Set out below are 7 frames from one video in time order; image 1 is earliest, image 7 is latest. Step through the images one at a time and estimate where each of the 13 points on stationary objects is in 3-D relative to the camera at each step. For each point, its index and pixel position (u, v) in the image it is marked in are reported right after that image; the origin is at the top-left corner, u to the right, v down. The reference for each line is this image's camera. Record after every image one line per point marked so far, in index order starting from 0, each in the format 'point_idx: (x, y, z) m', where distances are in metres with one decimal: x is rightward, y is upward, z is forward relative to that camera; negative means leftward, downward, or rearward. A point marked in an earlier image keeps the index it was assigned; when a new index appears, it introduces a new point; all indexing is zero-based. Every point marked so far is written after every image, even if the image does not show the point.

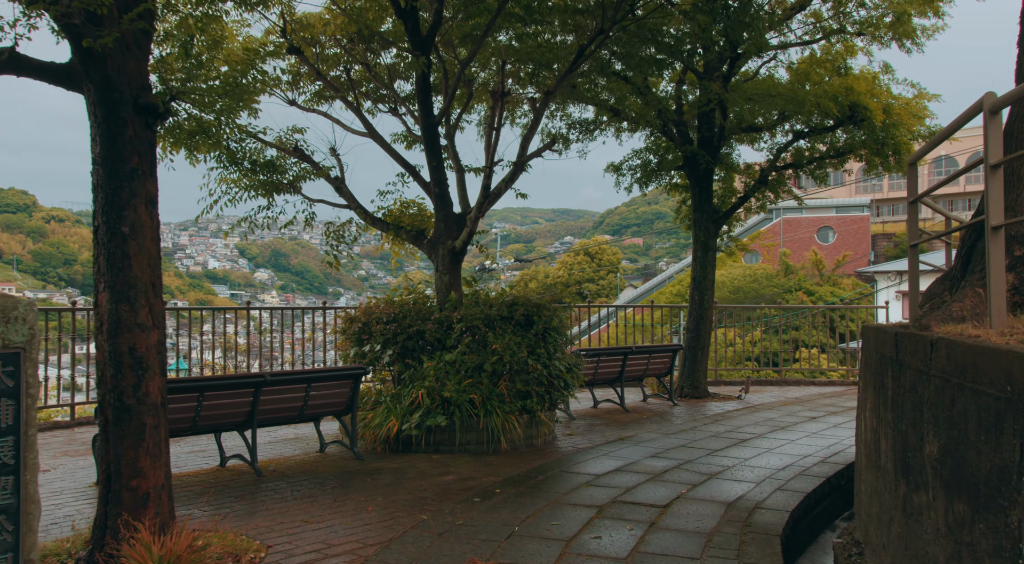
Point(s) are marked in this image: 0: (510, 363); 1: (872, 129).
0: (0.0, -0.7, +6.8) m
1: (+4.0, +1.8, +9.3) m
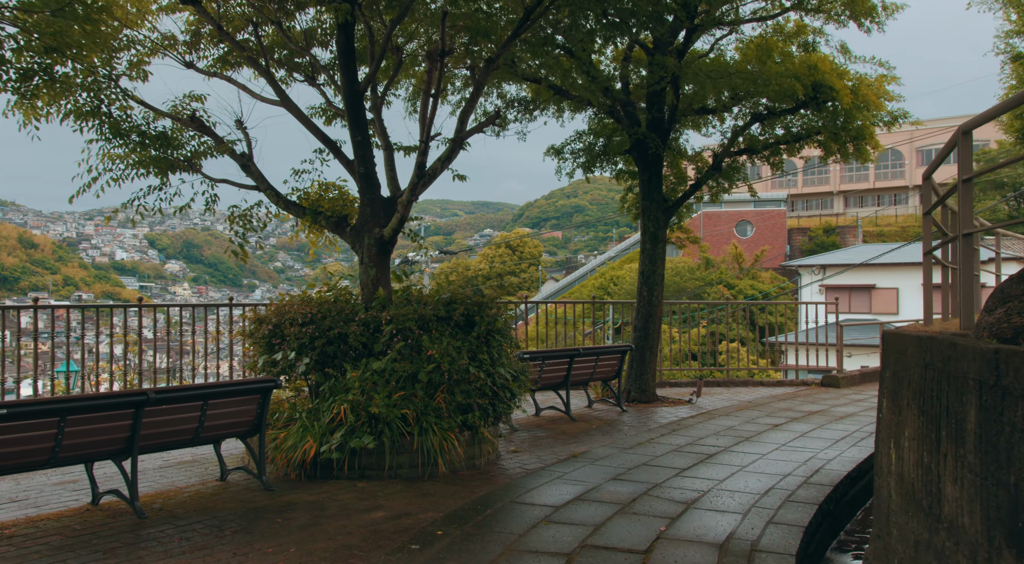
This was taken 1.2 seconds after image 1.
0: (-0.4, -0.6, +5.8) m
1: (+3.3, +1.8, +8.7) m
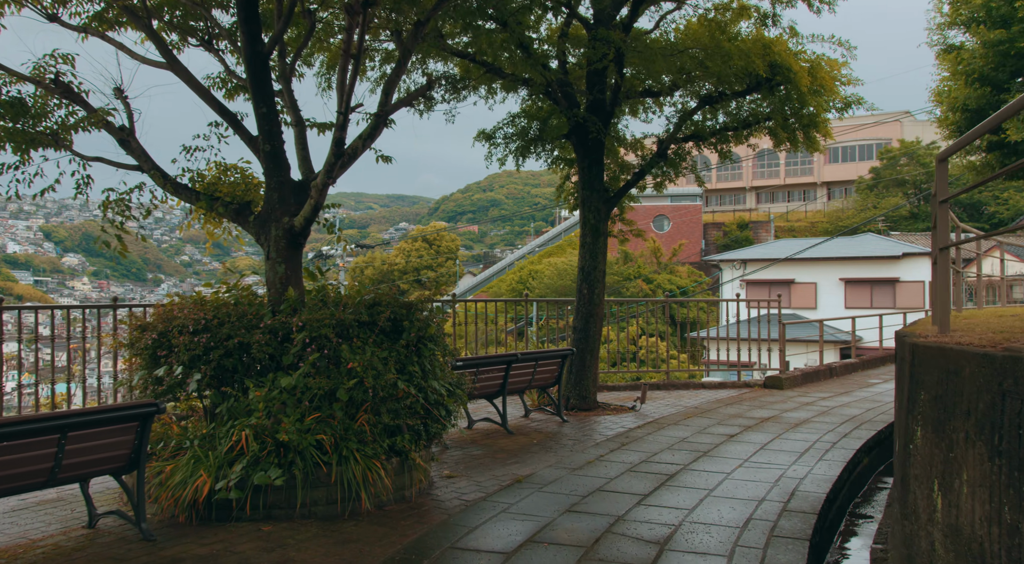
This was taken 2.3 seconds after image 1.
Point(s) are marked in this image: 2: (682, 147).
0: (-0.8, -0.6, +4.9) m
1: (+2.7, +1.8, +8.2) m
2: (+1.8, +1.4, +8.8) m
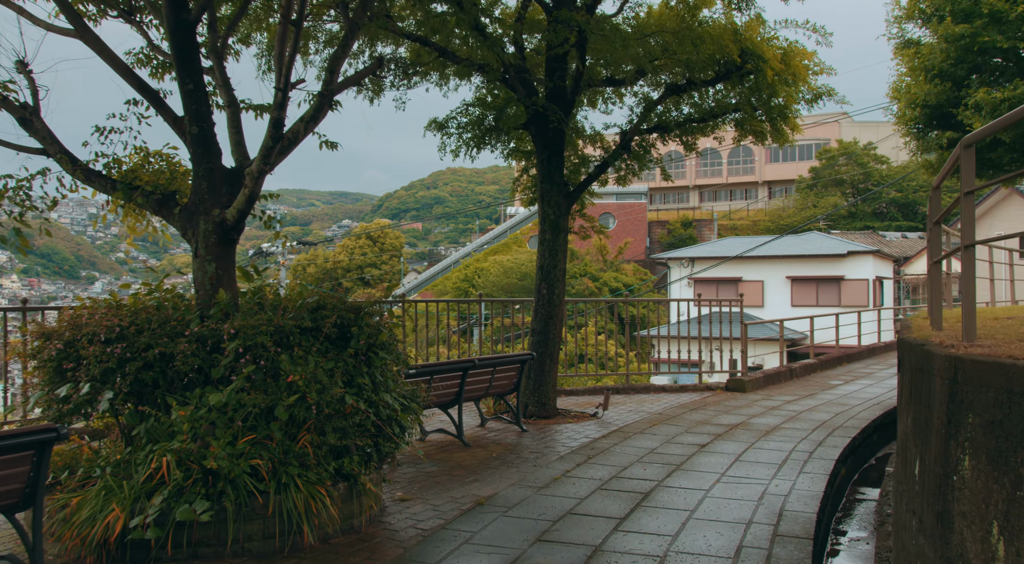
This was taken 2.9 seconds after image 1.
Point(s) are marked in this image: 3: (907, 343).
0: (-1.0, -0.6, +4.3) m
1: (+2.3, +1.8, +7.8) m
2: (+1.3, +1.4, +8.4) m
3: (+1.8, -0.3, +3.9) m
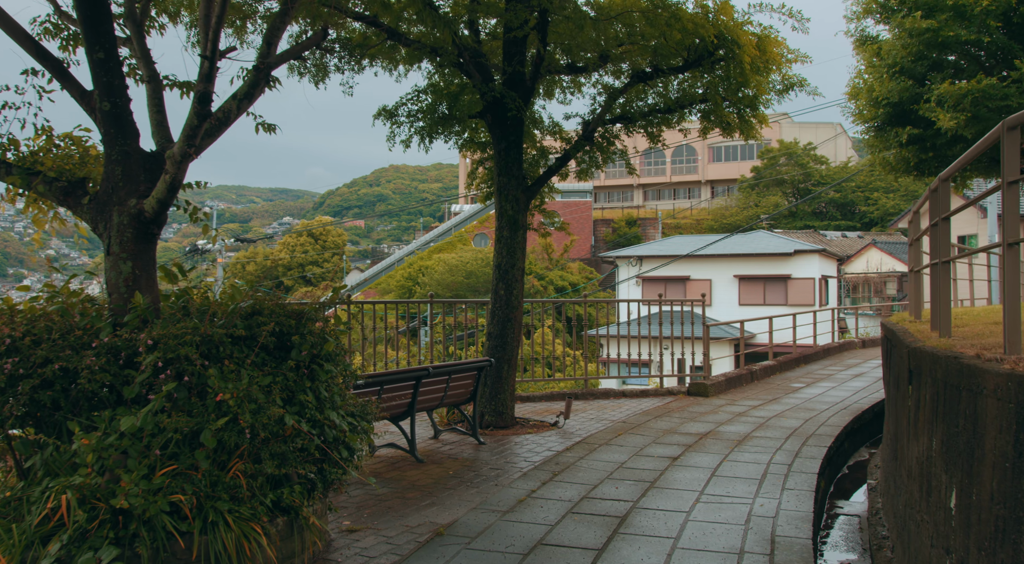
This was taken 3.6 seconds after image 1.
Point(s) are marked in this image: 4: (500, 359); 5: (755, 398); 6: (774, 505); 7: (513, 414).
0: (-1.1, -0.6, +3.7) m
1: (+1.9, +1.8, +7.4) m
2: (+0.9, +1.4, +7.9) m
3: (+1.7, -0.3, +3.5) m
4: (-0.1, -0.7, +7.6) m
5: (+2.7, -1.3, +9.4) m
6: (+1.6, -1.3, +5.0) m
7: (0.0, -1.2, +7.6) m
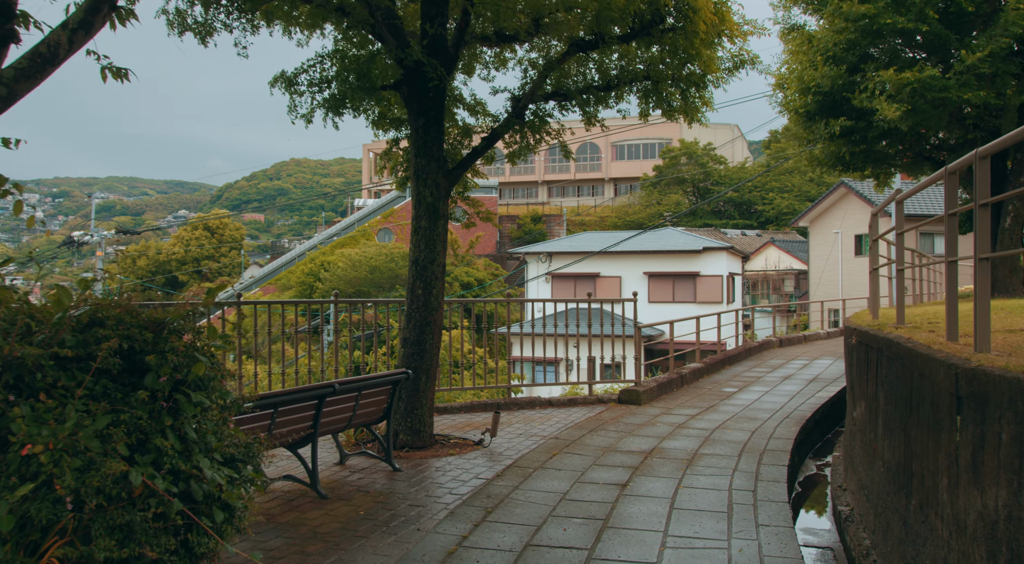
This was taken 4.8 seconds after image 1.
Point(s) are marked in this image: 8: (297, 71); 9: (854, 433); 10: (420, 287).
0: (-1.3, -0.6, +2.5) m
1: (+1.3, +1.8, +6.6) m
2: (+0.2, +1.4, +7.0) m
3: (+1.5, -0.3, +2.7) m
4: (-0.7, -0.7, +6.5) m
5: (+1.8, -1.3, +8.7) m
6: (+1.2, -1.3, +4.2) m
7: (-0.6, -1.2, +6.6) m
8: (-1.7, +1.7, +6.7) m
9: (+2.3, -1.0, +5.7) m
10: (-0.7, 0.0, +6.5) m
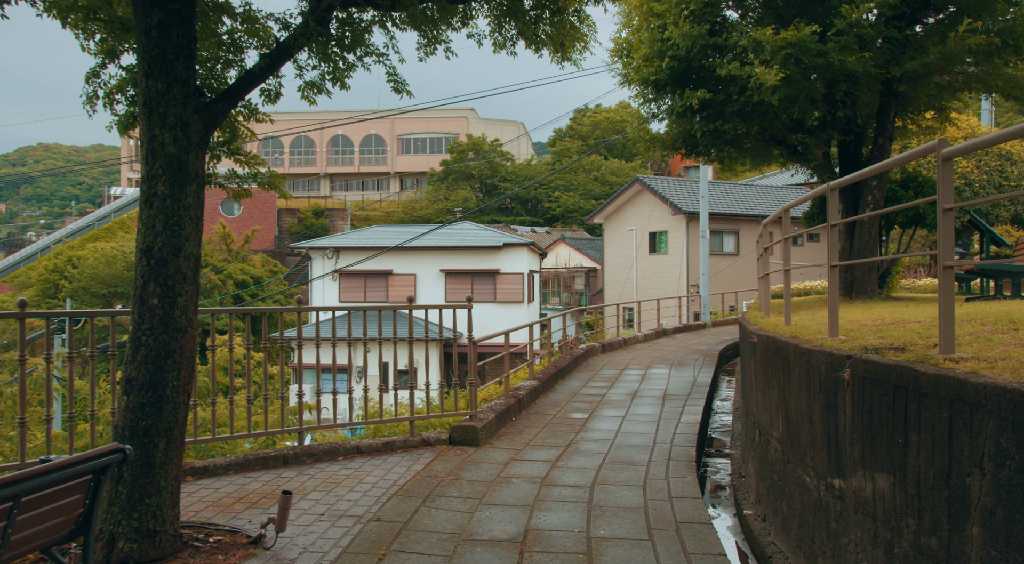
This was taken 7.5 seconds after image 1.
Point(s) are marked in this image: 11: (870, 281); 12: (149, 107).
0: (-1.2, -0.7, -0.1) m
1: (+0.2, +1.8, +4.4) m
2: (-0.9, +1.4, +4.6) m
3: (+1.5, -0.3, +0.8) m
4: (-1.7, -0.7, +3.9) m
5: (+0.3, -1.3, +6.7) m
6: (+0.8, -1.3, +2.1) m
7: (-1.6, -1.2, +4.0) m
8: (-2.7, +1.7, +3.9) m
9: (+1.5, -1.0, +3.9) m
10: (-1.7, -0.1, +3.9) m
11: (+4.1, 0.0, +9.5) m
12: (-1.7, +0.8, +3.9) m
